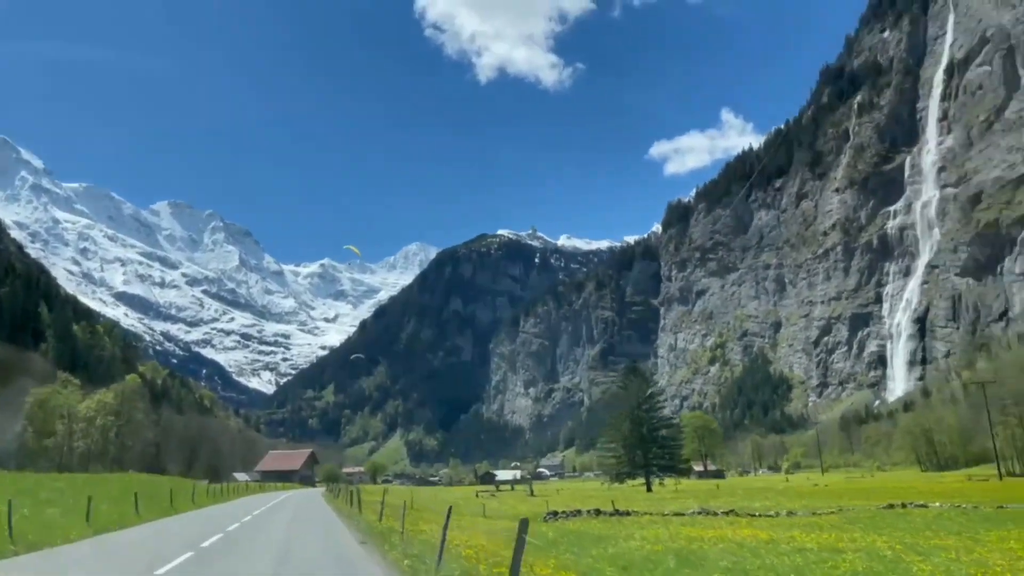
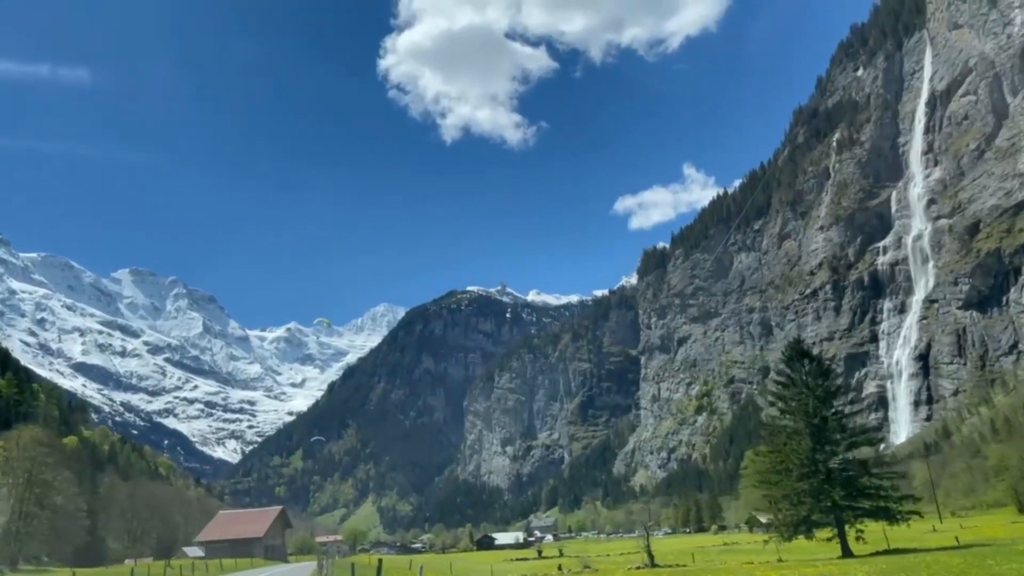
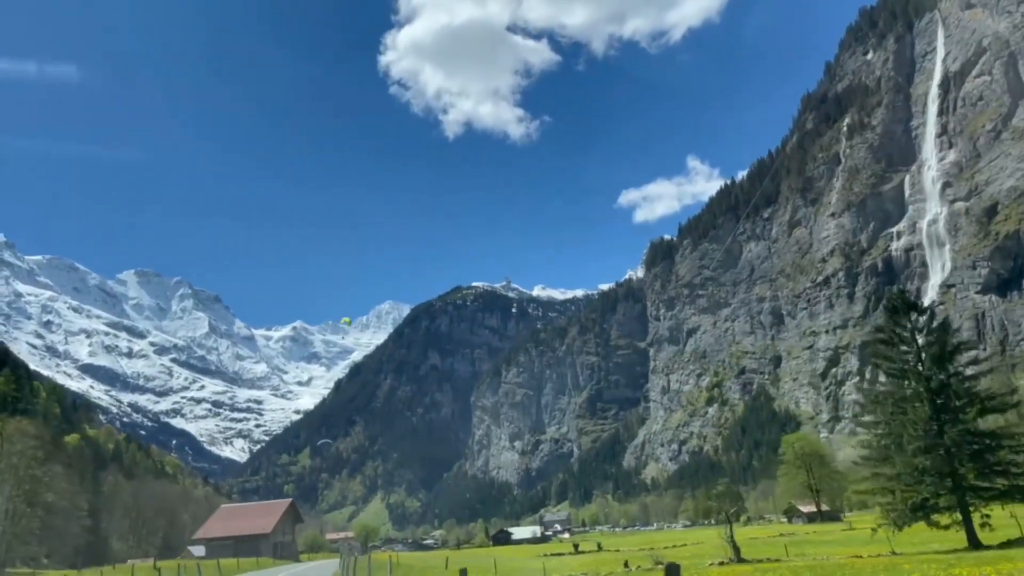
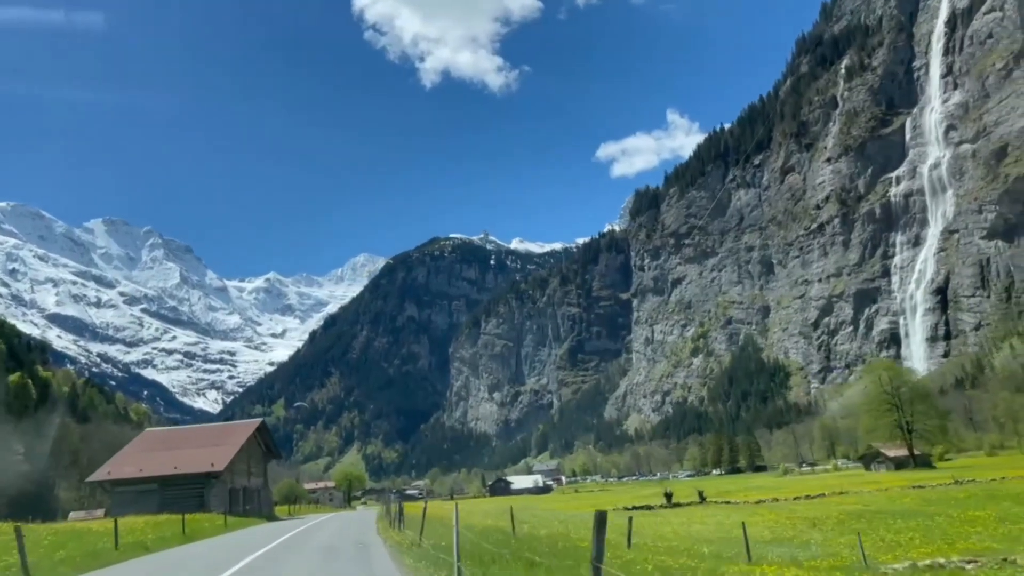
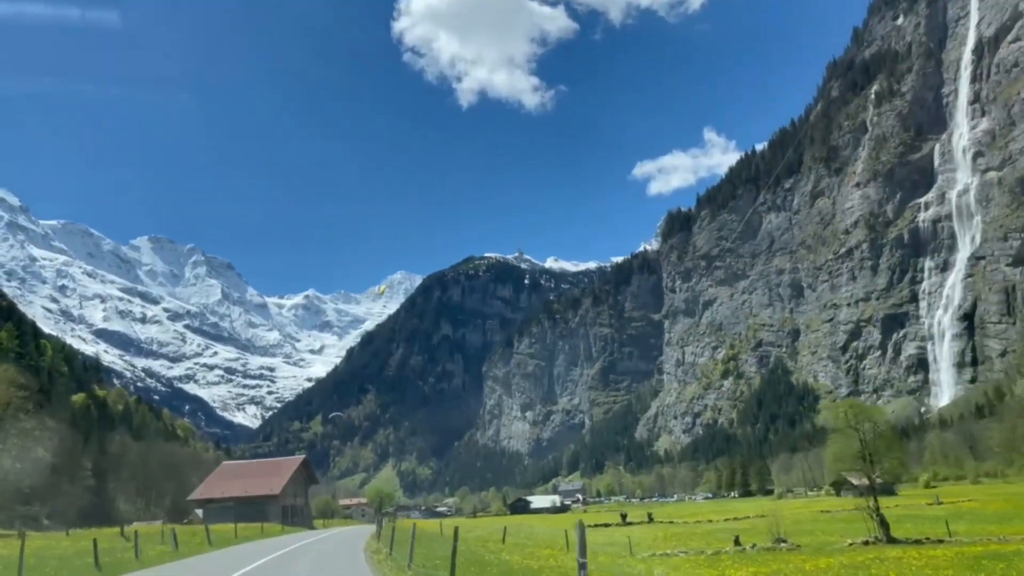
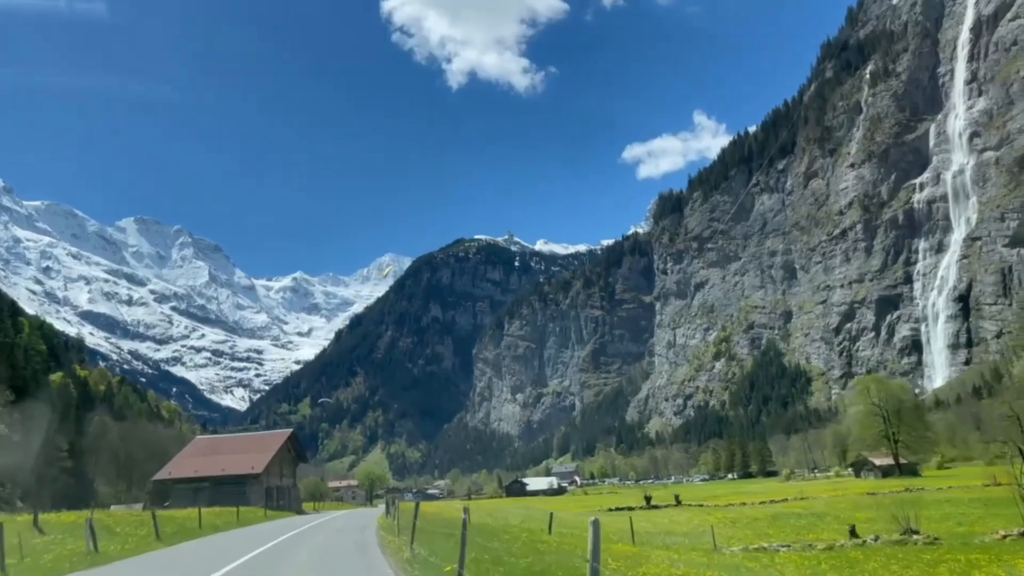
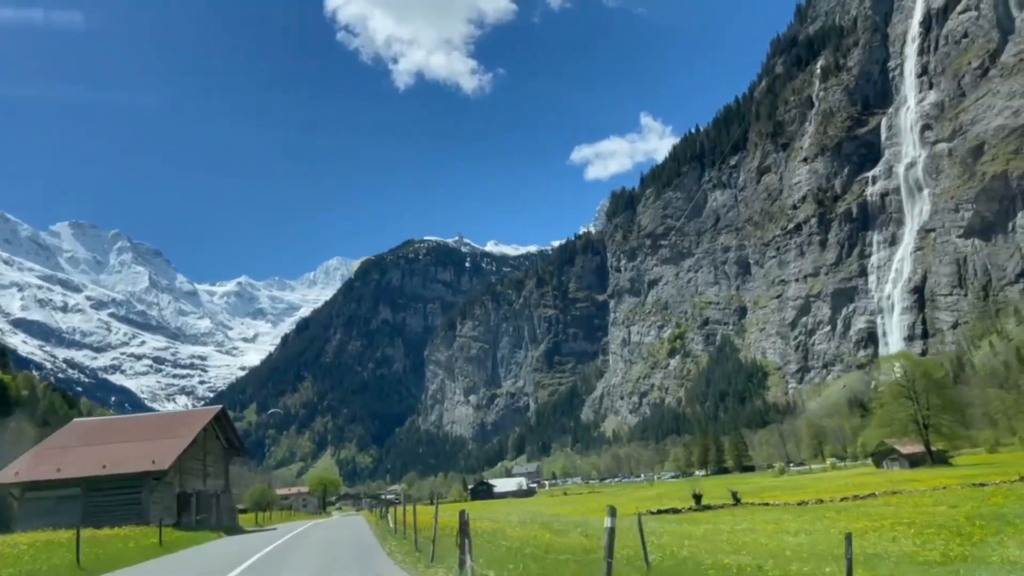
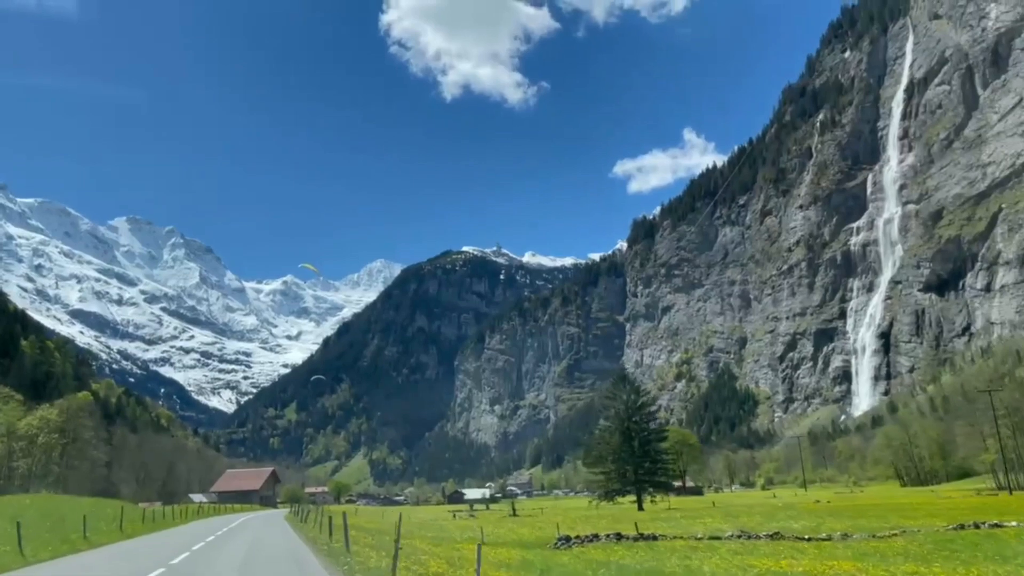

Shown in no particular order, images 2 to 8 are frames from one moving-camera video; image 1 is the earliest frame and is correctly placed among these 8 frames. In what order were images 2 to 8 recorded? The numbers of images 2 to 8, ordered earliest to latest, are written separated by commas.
8, 2, 3, 5, 6, 4, 7
